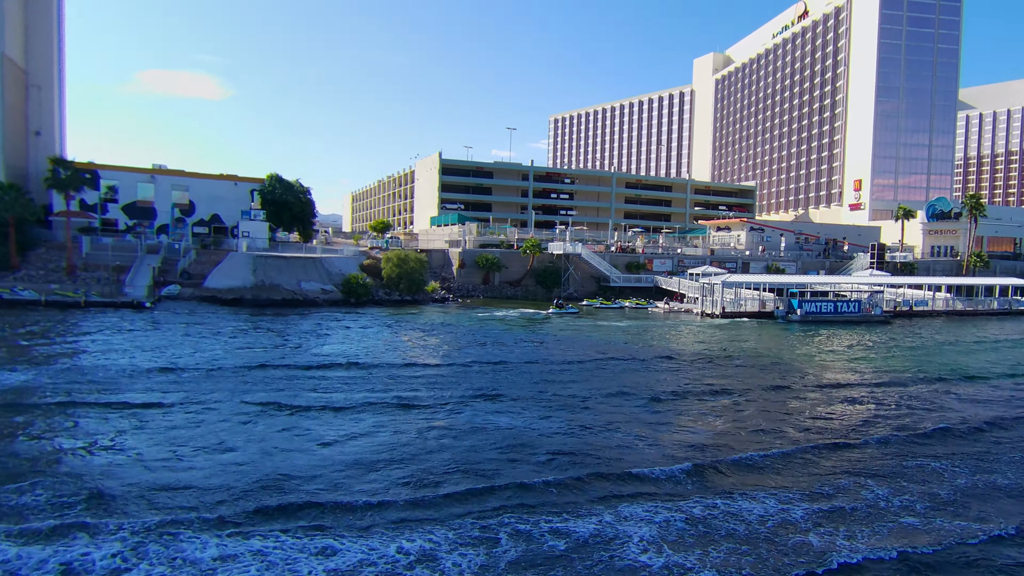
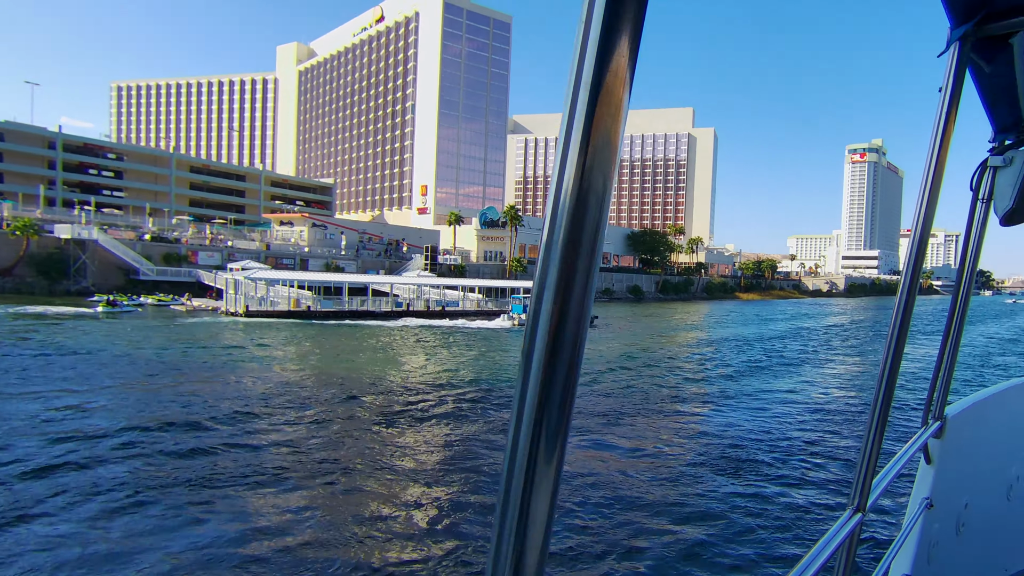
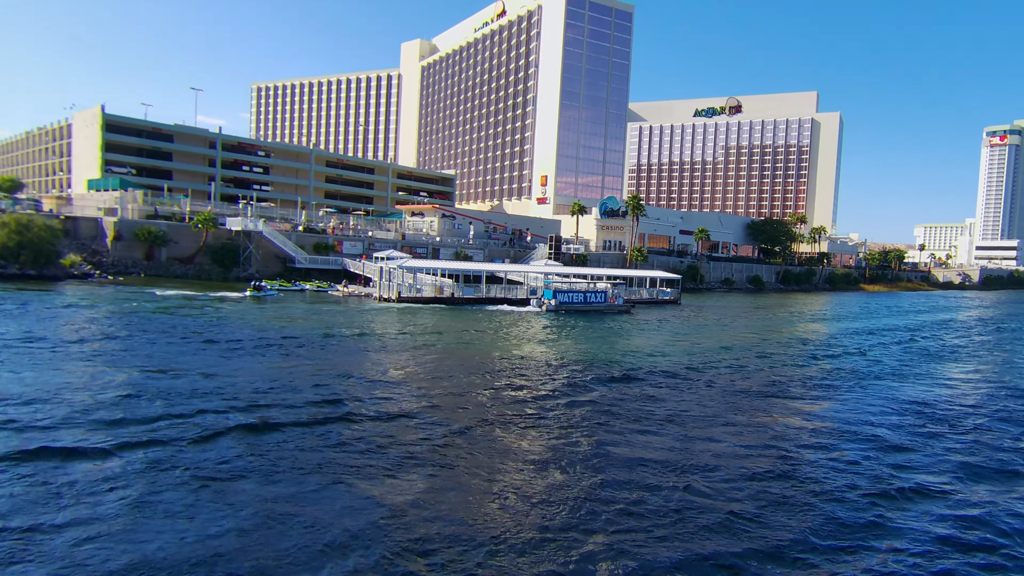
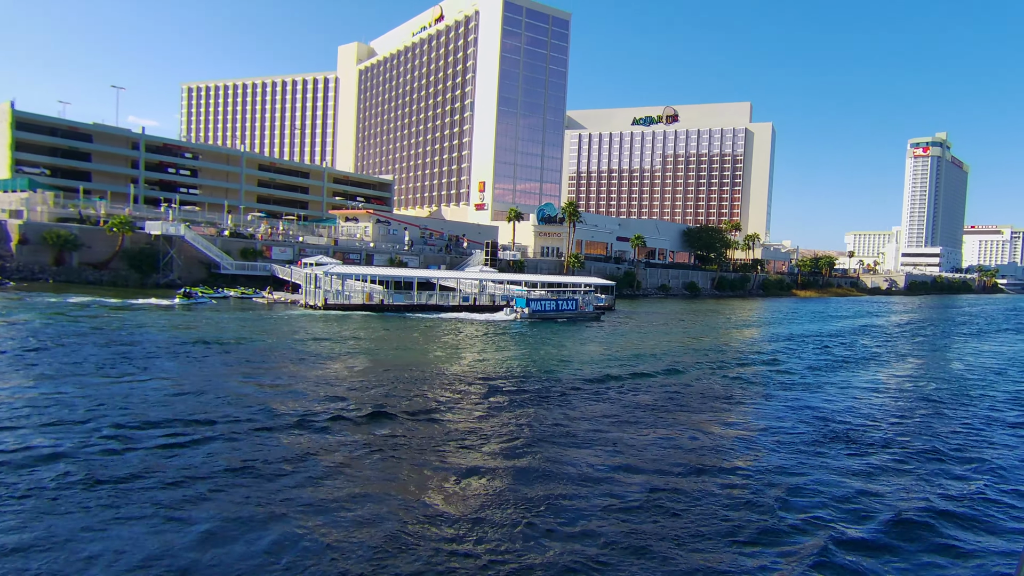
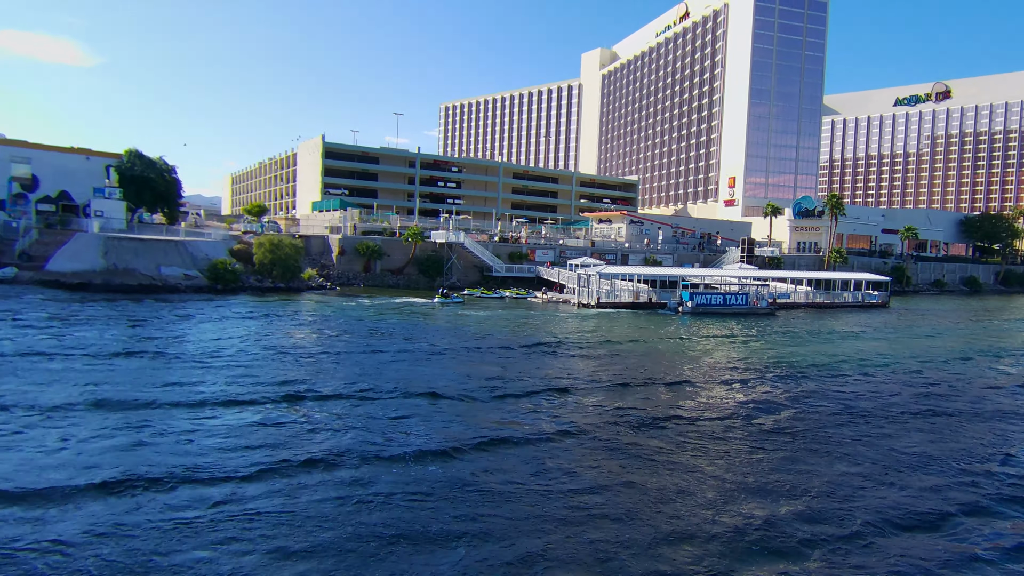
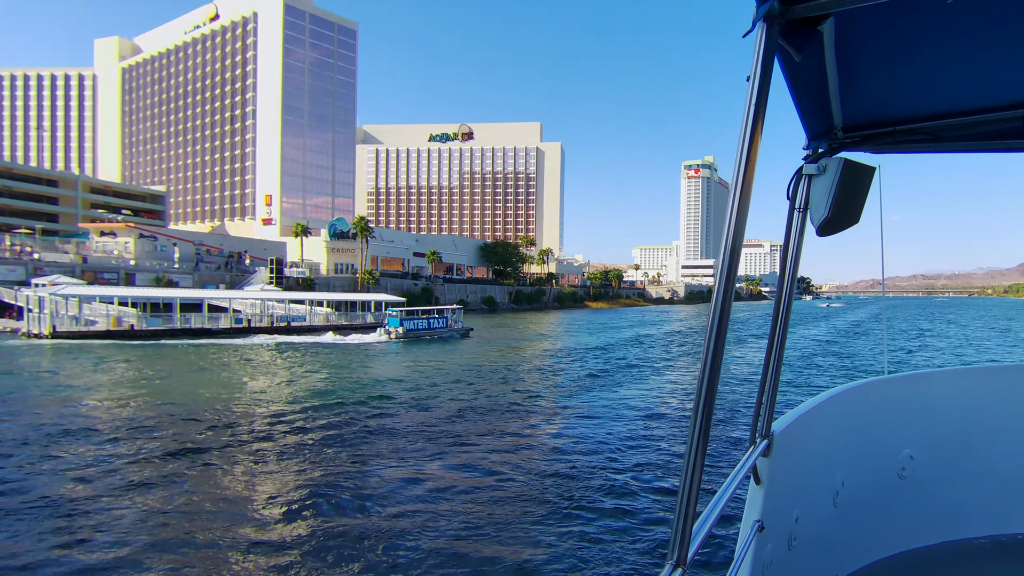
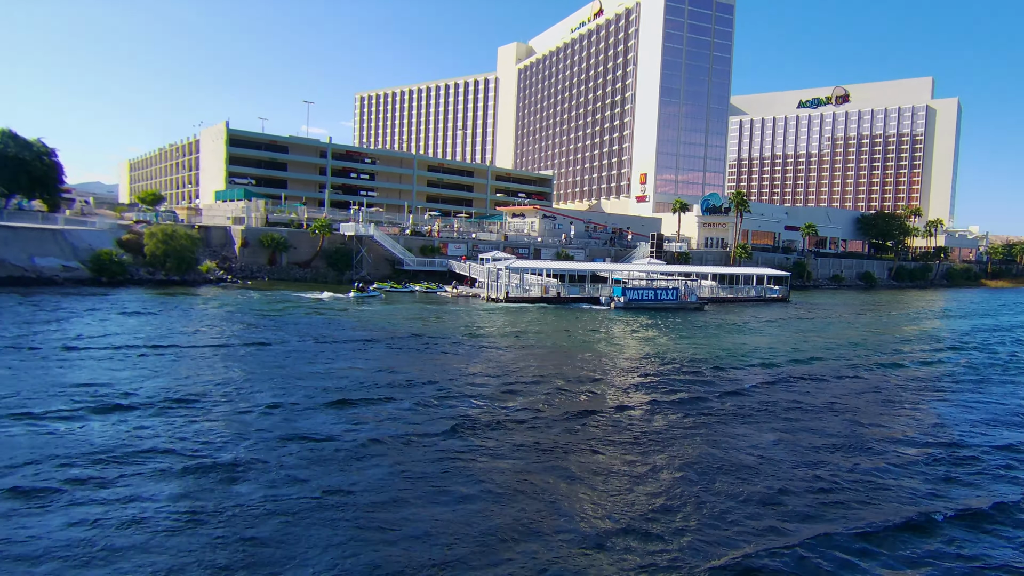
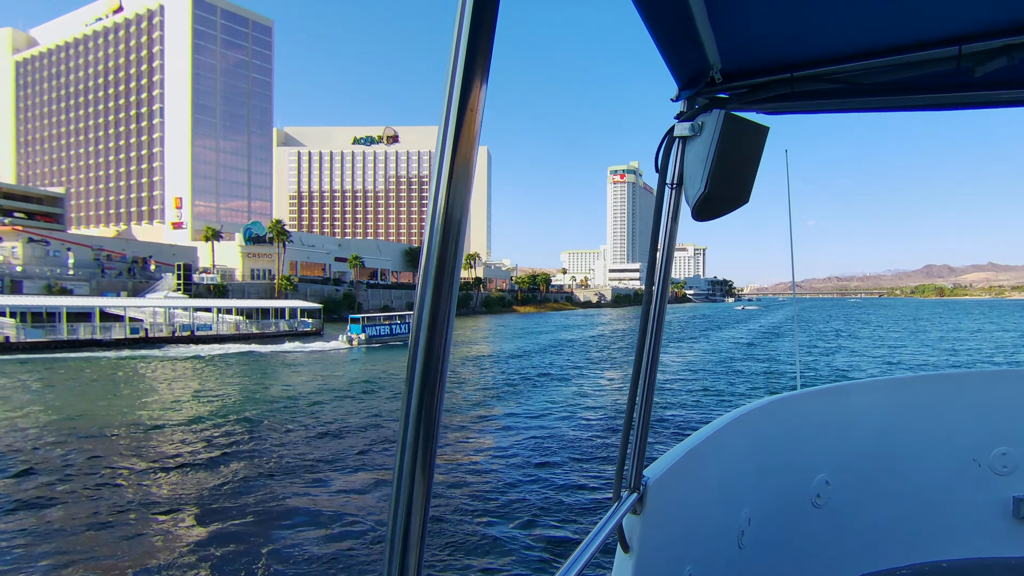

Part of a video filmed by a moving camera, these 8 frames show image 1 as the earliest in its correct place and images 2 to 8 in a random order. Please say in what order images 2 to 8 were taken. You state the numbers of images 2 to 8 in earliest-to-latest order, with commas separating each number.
5, 7, 3, 4, 2, 6, 8
